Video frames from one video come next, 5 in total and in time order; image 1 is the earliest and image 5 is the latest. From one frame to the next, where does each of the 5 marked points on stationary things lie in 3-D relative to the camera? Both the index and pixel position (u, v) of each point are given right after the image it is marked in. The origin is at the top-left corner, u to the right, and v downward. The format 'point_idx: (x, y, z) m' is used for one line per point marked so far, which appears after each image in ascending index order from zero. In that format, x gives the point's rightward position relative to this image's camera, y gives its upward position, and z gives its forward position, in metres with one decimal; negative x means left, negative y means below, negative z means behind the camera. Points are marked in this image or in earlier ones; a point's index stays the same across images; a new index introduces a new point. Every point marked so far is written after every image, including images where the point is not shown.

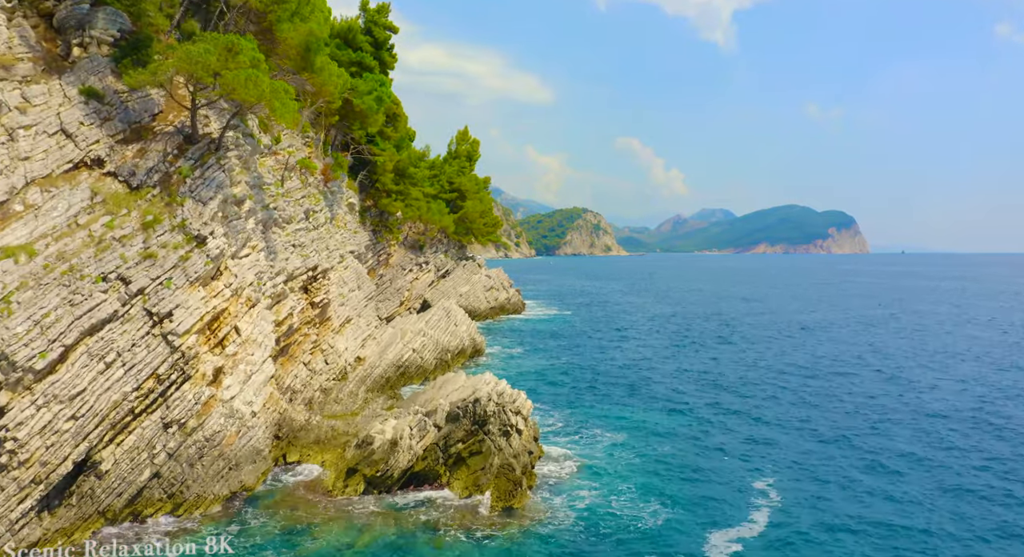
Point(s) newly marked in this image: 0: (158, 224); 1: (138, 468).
0: (-11.1, +1.7, +19.6) m
1: (-10.6, -5.4, +17.7) m
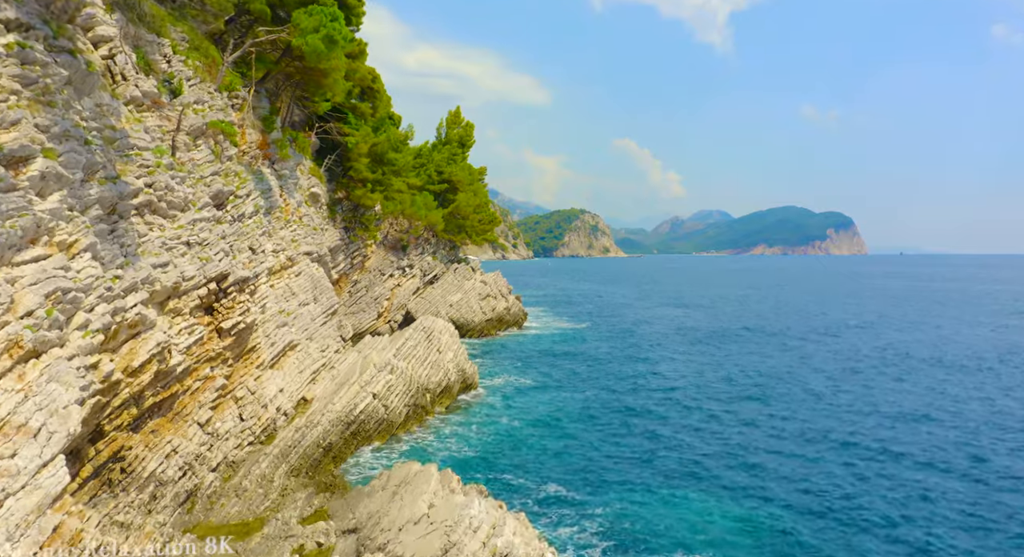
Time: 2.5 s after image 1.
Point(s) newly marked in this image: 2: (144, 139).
0: (-10.8, +1.2, +8.9) m
1: (-10.4, -5.8, +7.0) m
2: (-11.7, +4.5, +19.9) m
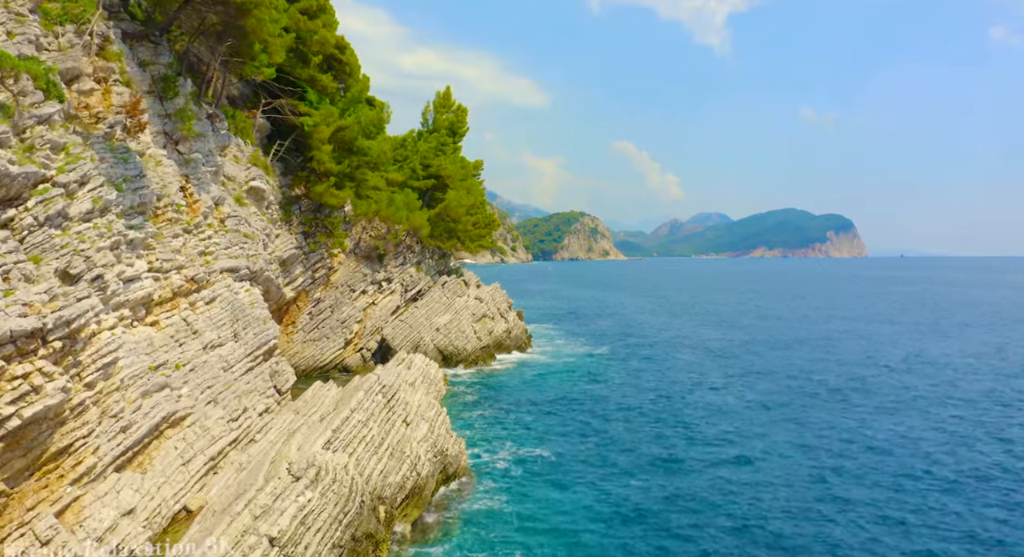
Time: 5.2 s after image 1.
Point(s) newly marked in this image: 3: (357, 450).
0: (-10.6, +0.2, -1.5) m
1: (-10.1, -6.8, -3.4) m
2: (-11.5, +3.4, +9.6) m
3: (-4.2, -4.6, +17.1) m
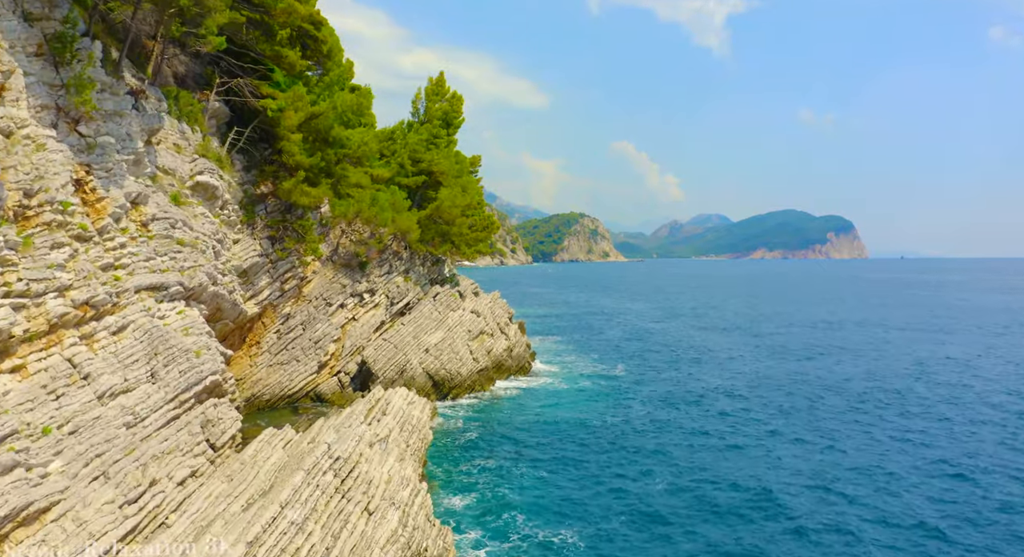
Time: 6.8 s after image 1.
0: (-10.5, -0.4, -7.3) m
1: (-10.0, -7.4, -9.2) m
2: (-11.4, +2.8, +3.8) m
3: (-4.0, -5.2, +11.3) m
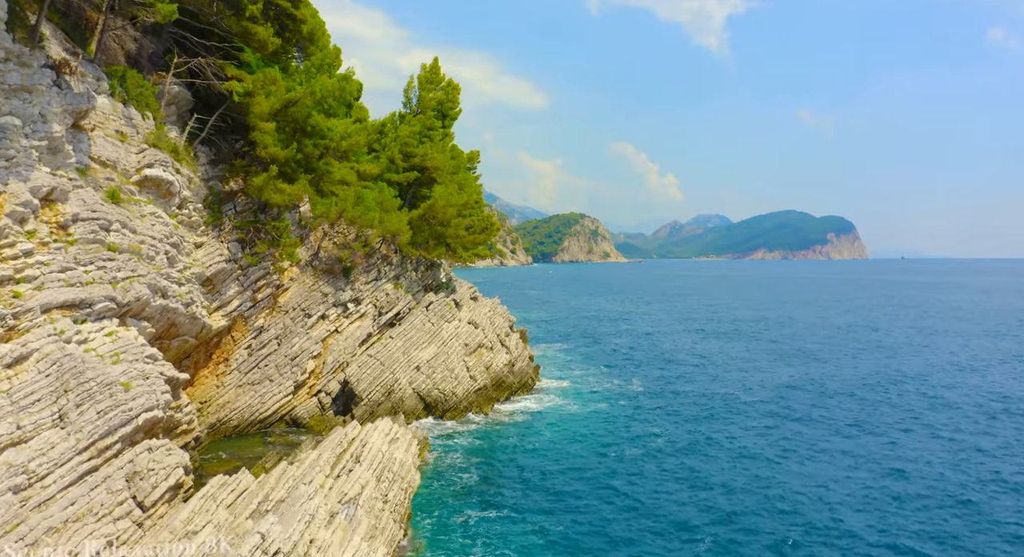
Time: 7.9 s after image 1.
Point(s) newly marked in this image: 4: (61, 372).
0: (-10.4, -0.7, -11.2) m
1: (-9.9, -7.8, -13.1) m
2: (-11.3, +2.4, -0.1) m
3: (-3.9, -5.6, +7.4) m
4: (-10.9, -2.3, +14.9) m
